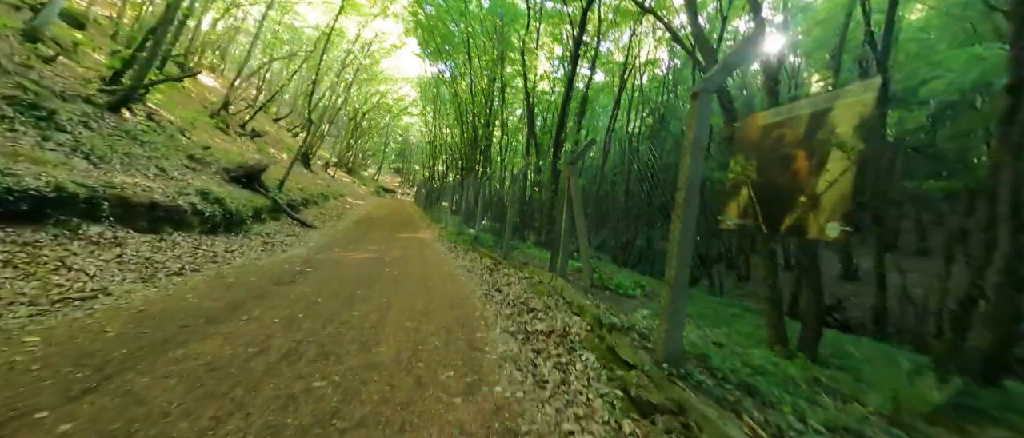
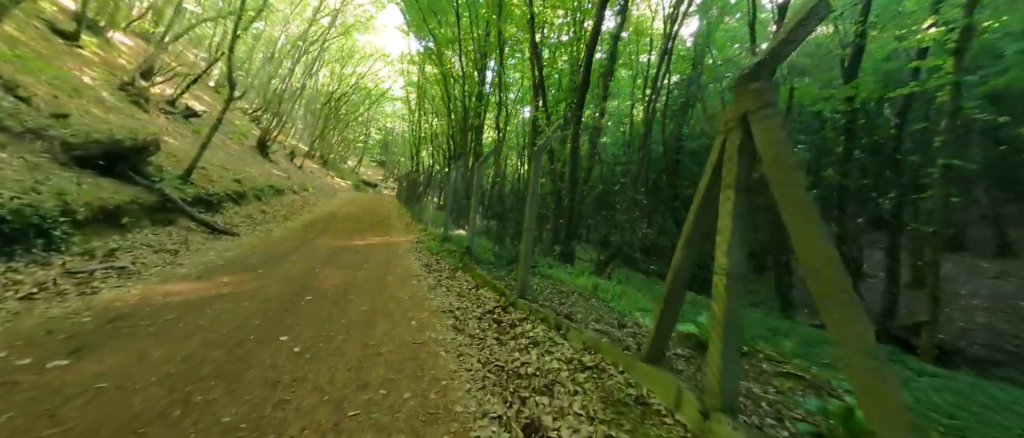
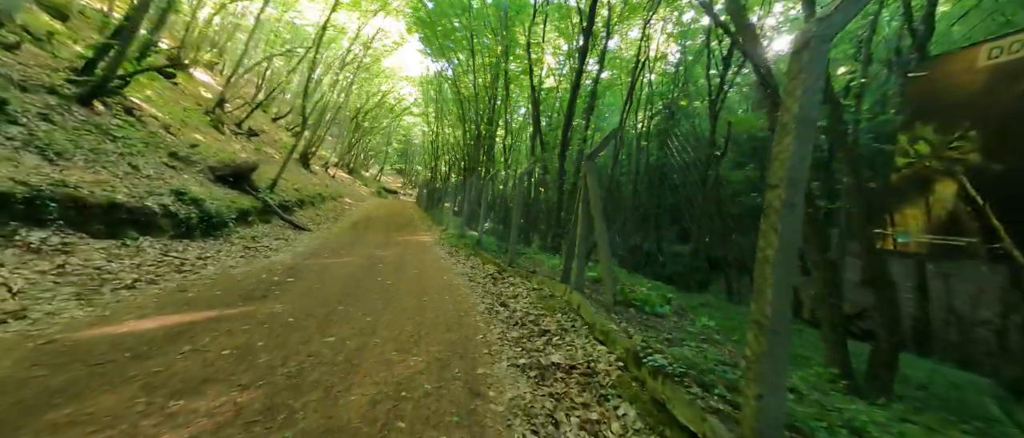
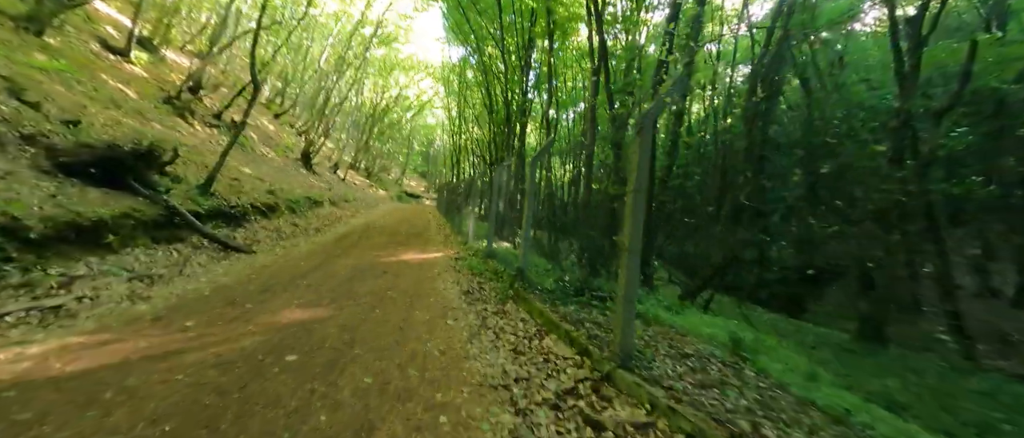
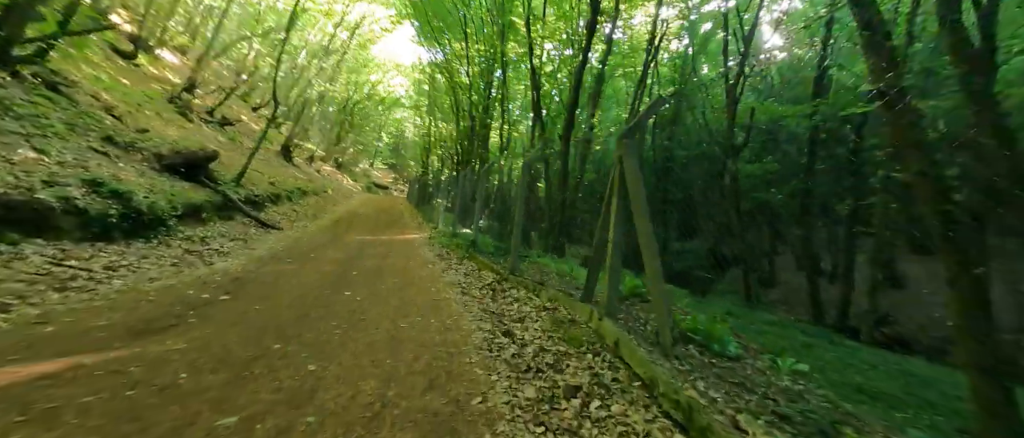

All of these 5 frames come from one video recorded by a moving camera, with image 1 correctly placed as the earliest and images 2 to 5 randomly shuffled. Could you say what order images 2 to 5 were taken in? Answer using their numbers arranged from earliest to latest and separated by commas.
3, 5, 2, 4
